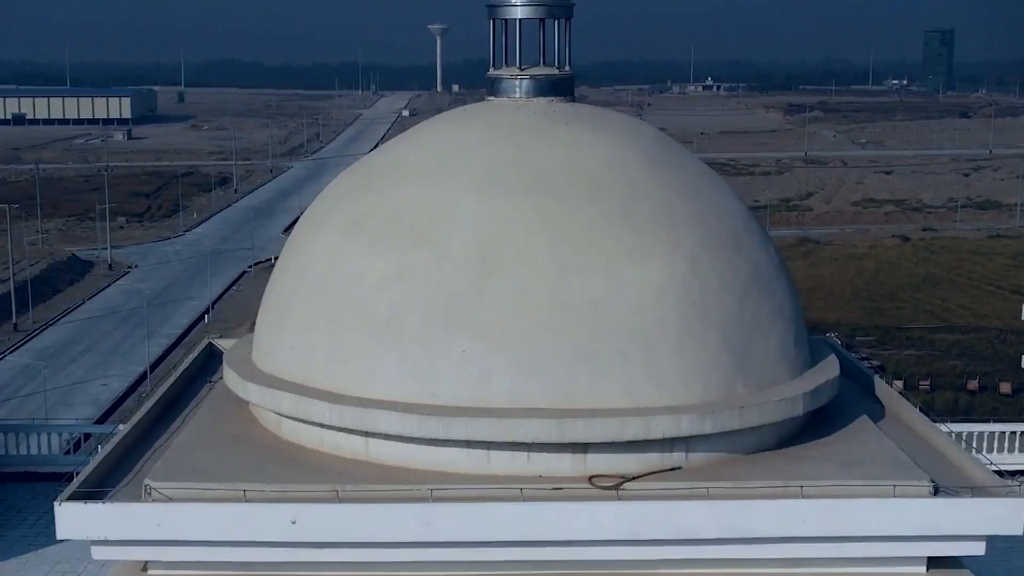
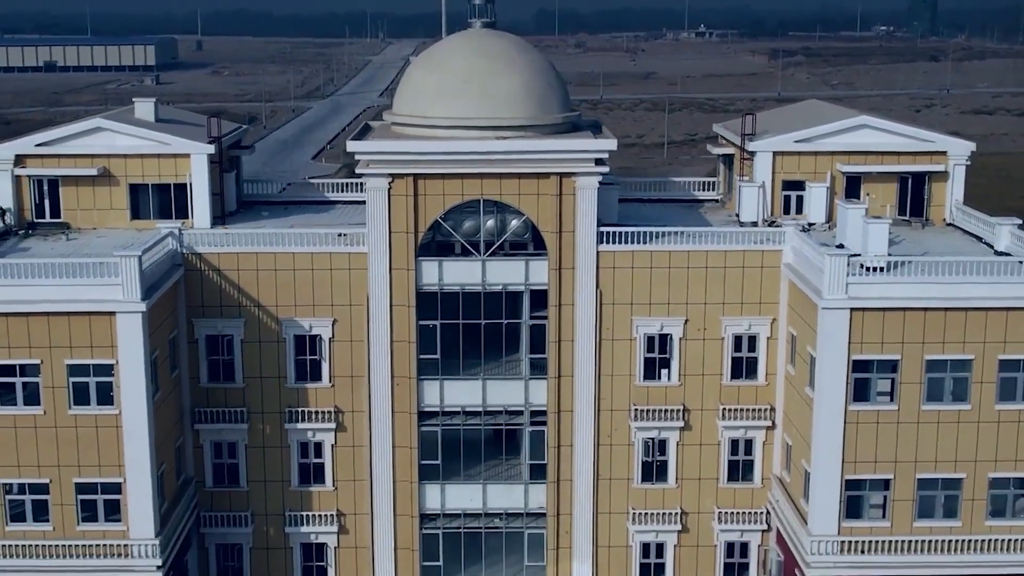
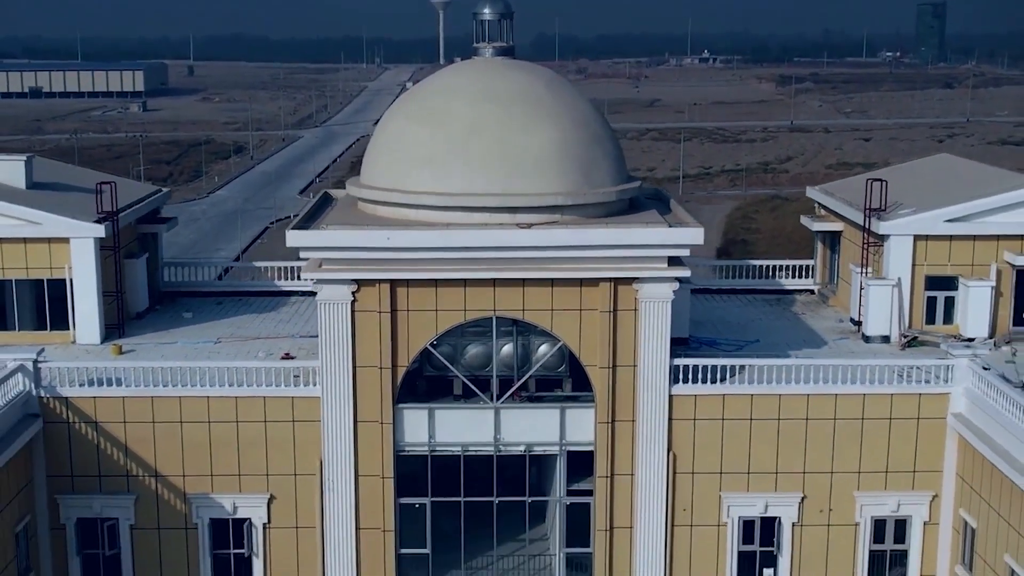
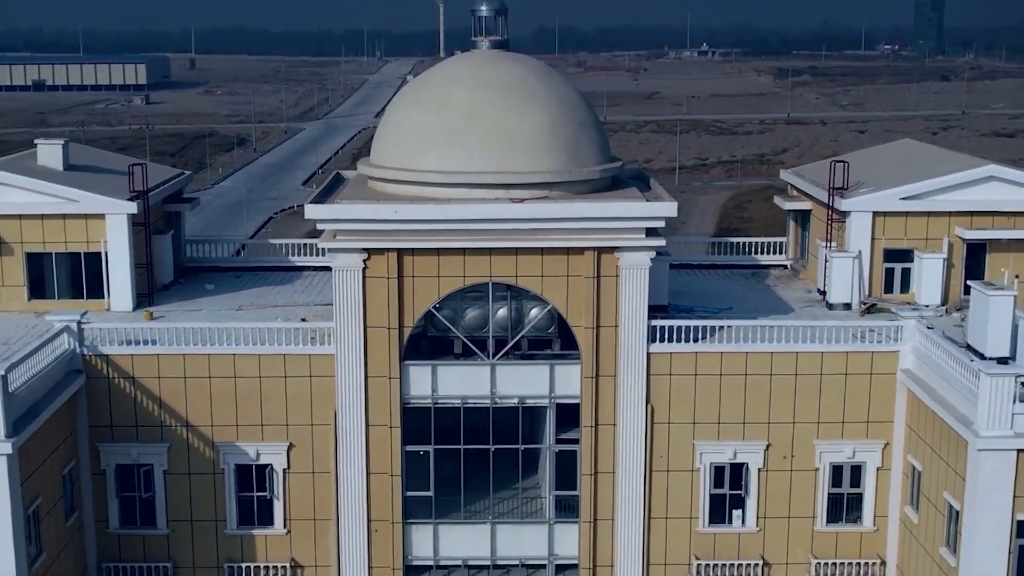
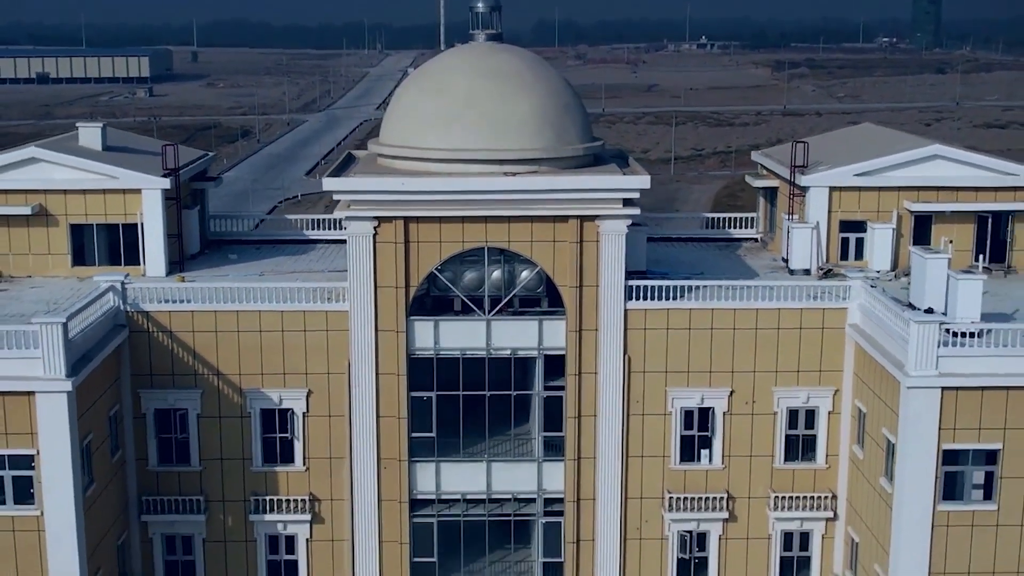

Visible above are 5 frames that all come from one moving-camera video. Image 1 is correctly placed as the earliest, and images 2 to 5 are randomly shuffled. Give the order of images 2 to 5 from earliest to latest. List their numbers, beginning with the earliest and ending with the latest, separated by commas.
3, 4, 5, 2
